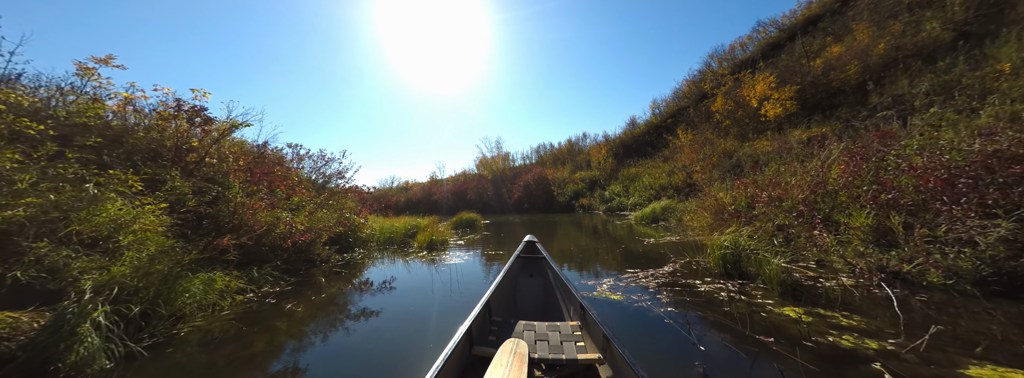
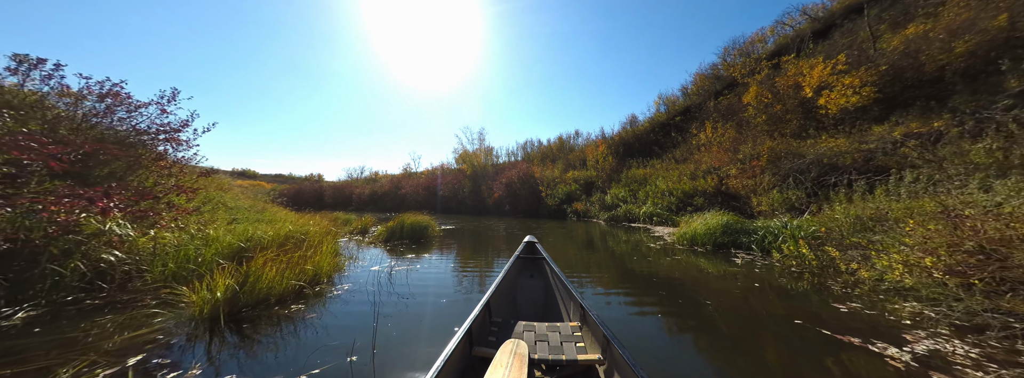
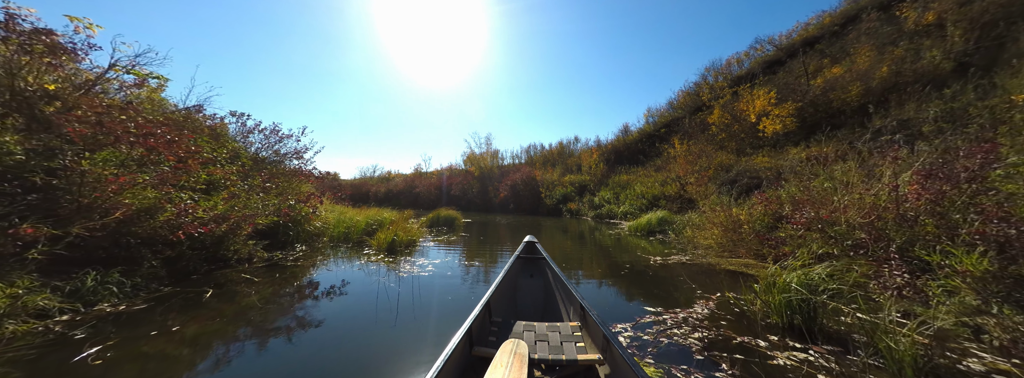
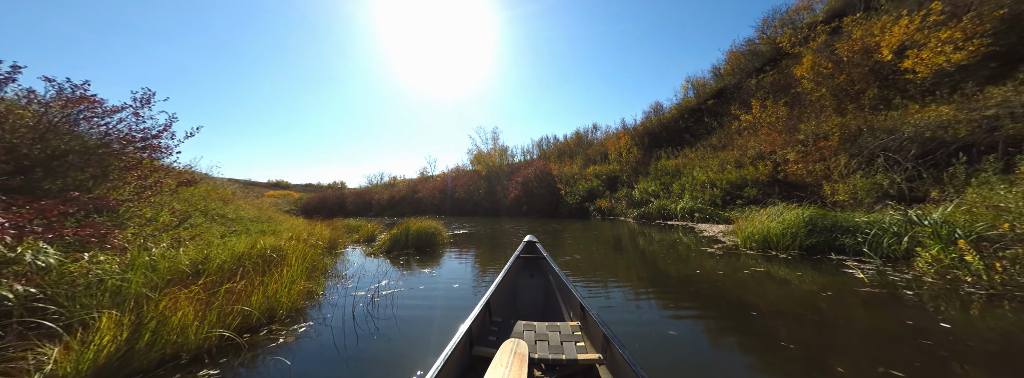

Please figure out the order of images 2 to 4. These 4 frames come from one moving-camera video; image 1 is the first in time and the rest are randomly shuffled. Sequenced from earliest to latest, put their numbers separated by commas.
3, 2, 4
